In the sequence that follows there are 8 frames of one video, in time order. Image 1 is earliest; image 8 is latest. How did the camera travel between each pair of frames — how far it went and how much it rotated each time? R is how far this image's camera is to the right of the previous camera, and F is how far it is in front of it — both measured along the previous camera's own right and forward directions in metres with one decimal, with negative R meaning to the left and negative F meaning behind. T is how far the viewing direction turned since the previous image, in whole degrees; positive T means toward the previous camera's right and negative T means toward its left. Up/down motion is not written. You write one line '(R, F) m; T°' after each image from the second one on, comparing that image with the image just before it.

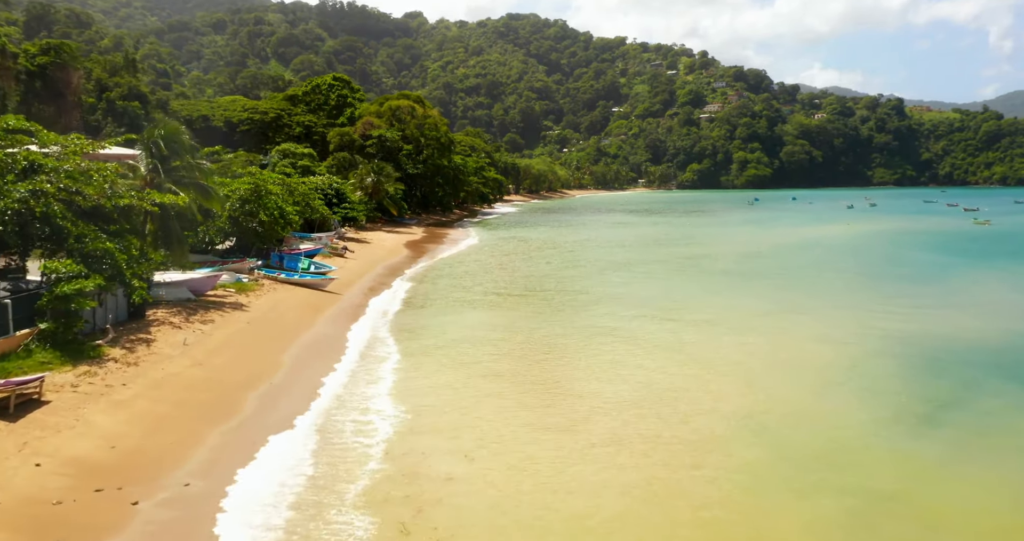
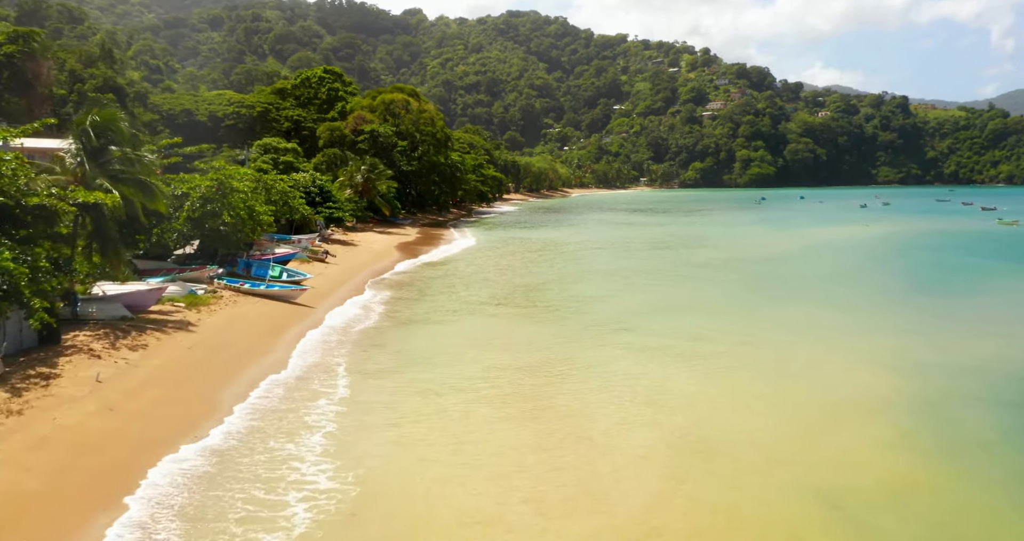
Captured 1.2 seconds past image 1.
(+0.1, +3.3) m; 0°
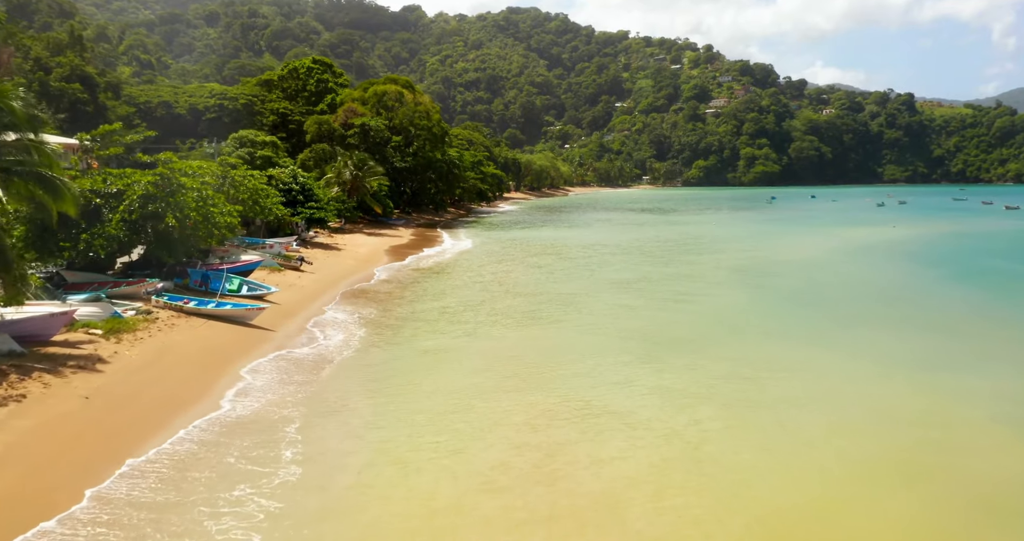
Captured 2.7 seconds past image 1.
(-0.1, +4.0) m; 0°
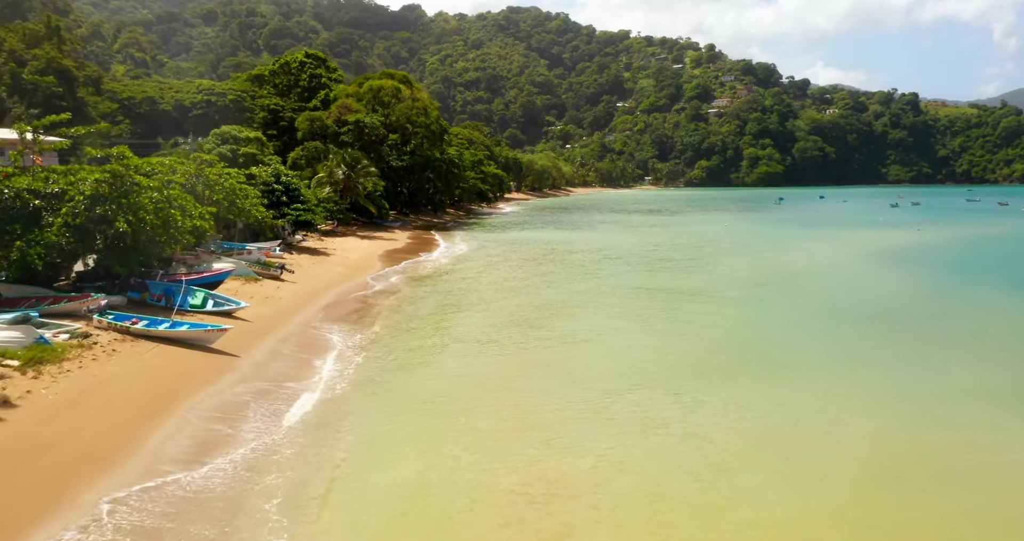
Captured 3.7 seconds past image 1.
(-0.2, +2.8) m; 0°
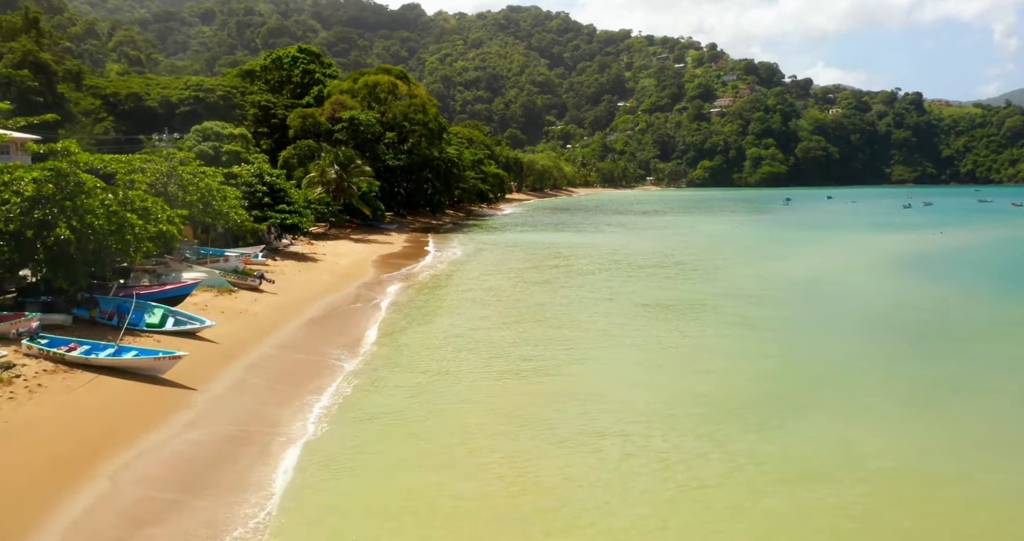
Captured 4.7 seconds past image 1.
(-0.1, +2.4) m; 0°
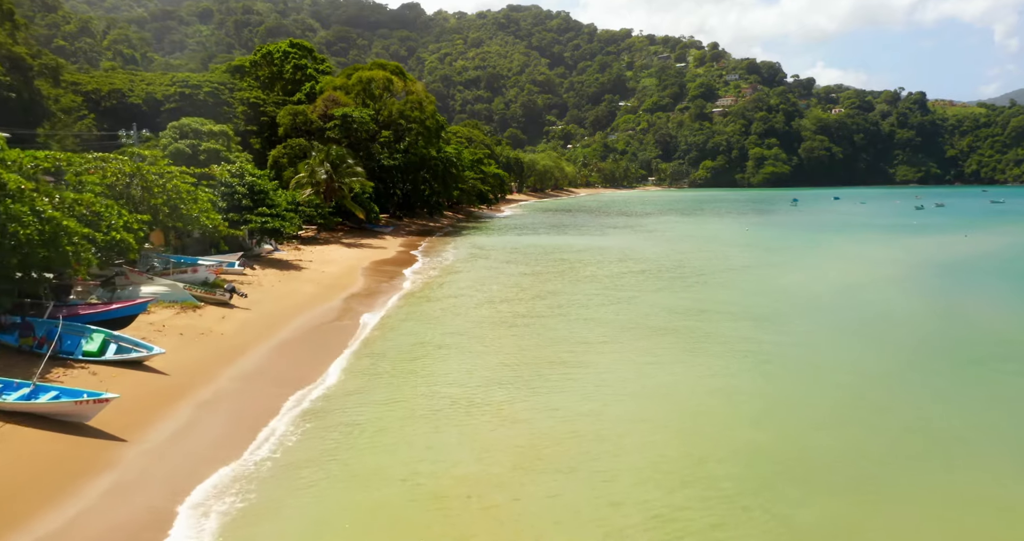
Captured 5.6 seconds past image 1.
(-0.1, +2.4) m; 0°
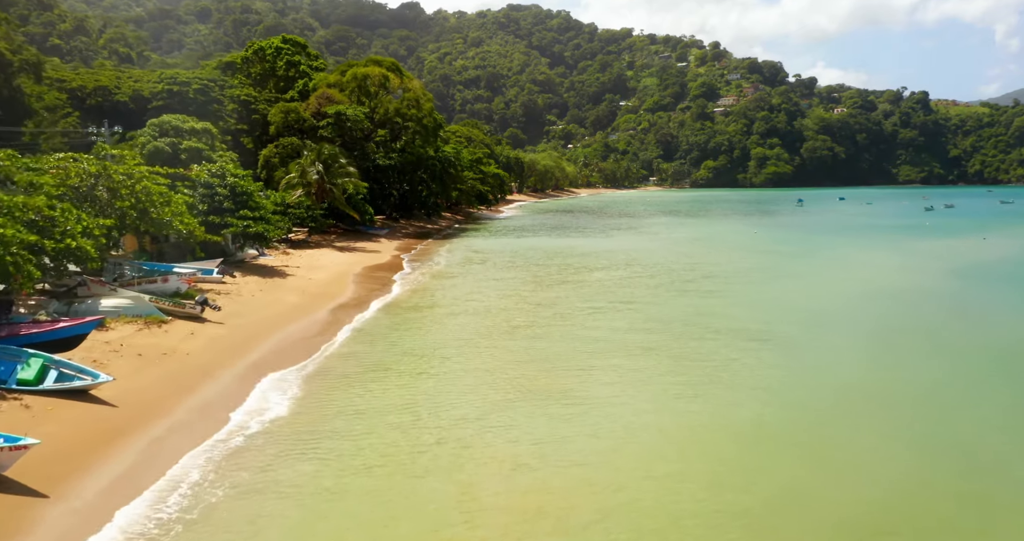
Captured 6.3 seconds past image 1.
(0.0, +1.7) m; 0°
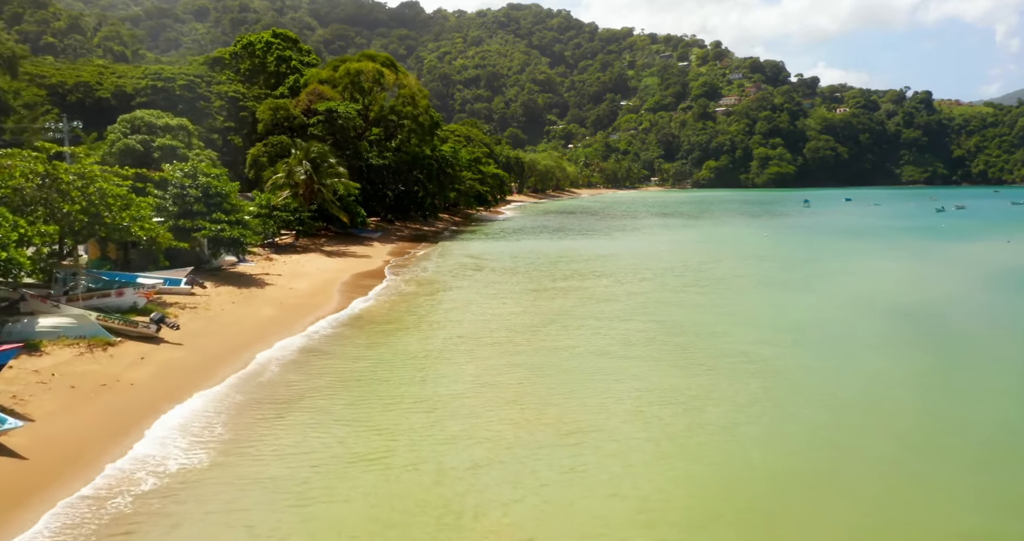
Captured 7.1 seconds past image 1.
(0.0, +2.1) m; 0°
